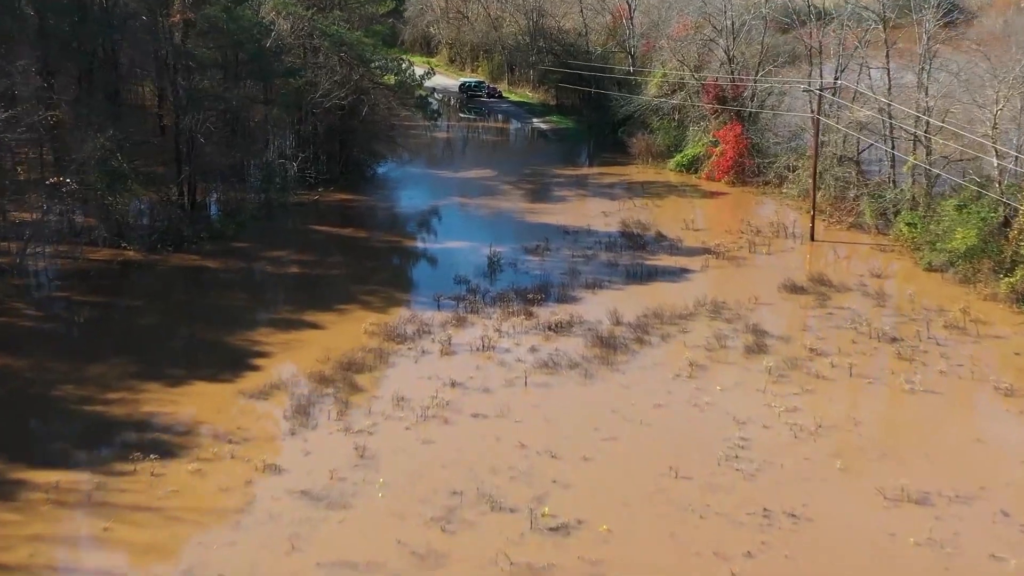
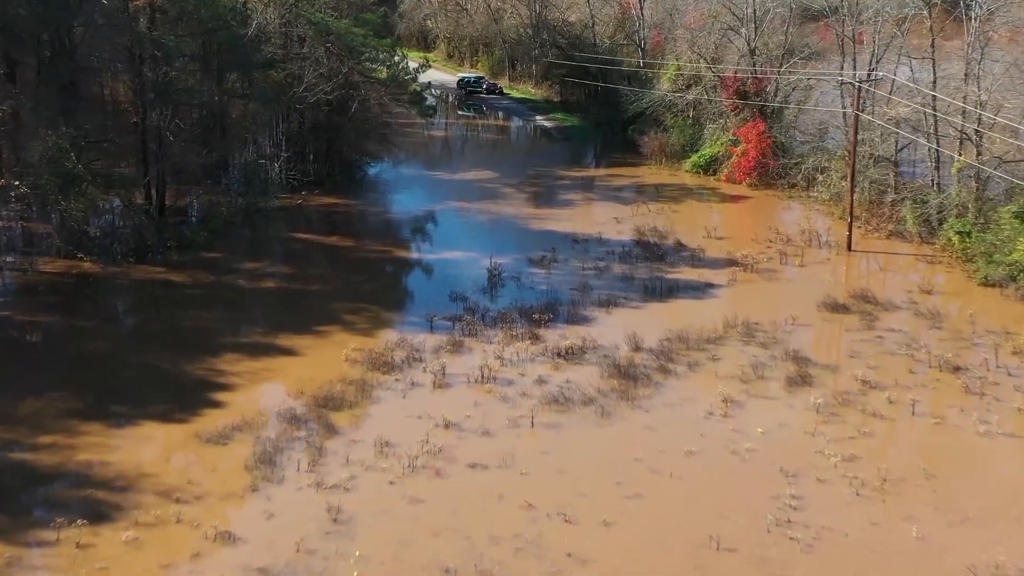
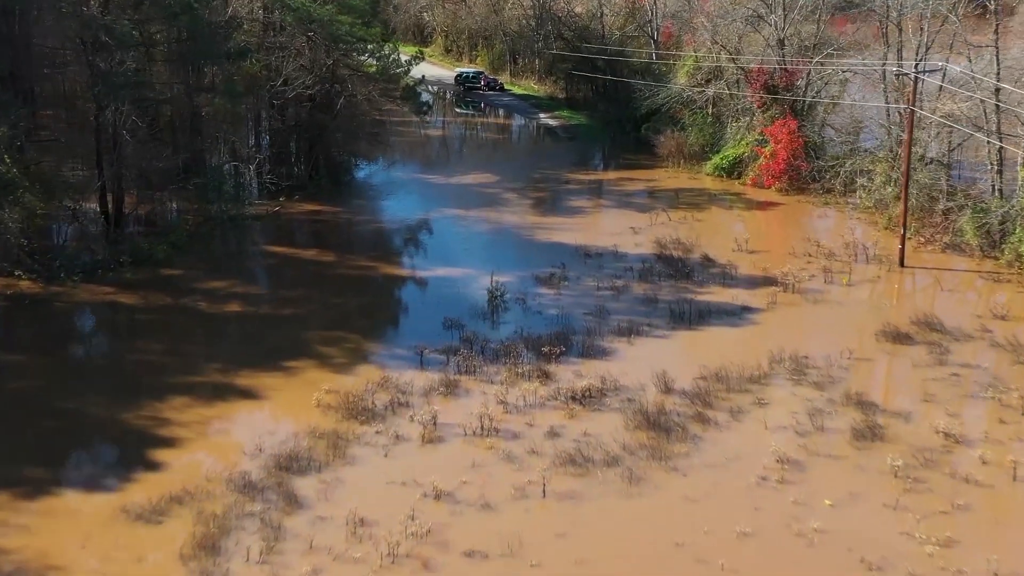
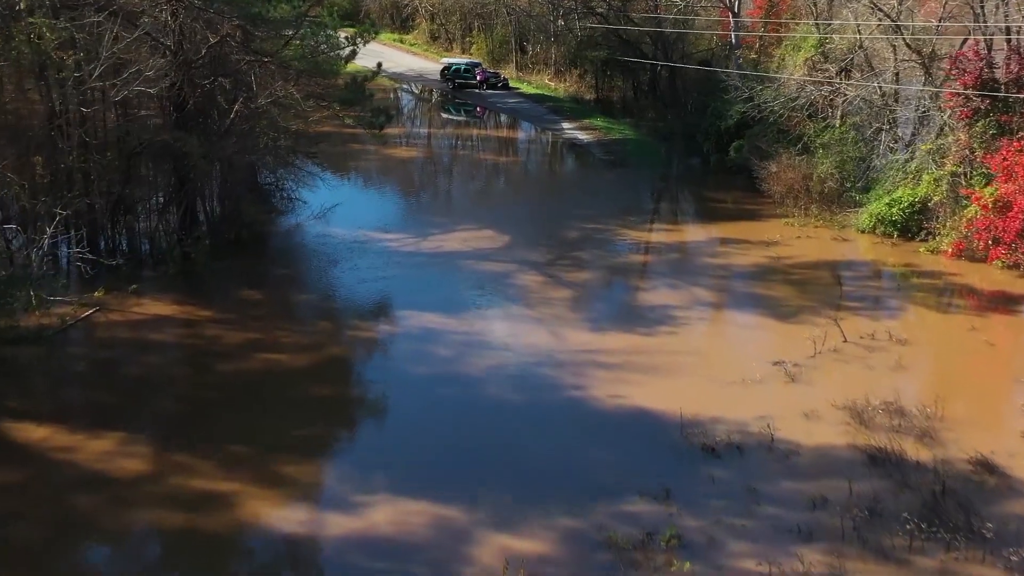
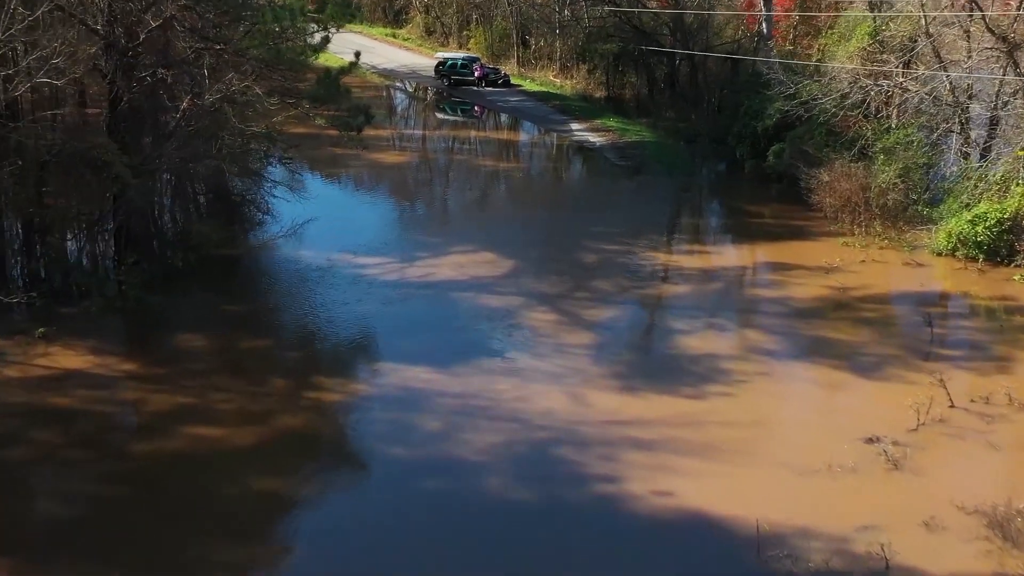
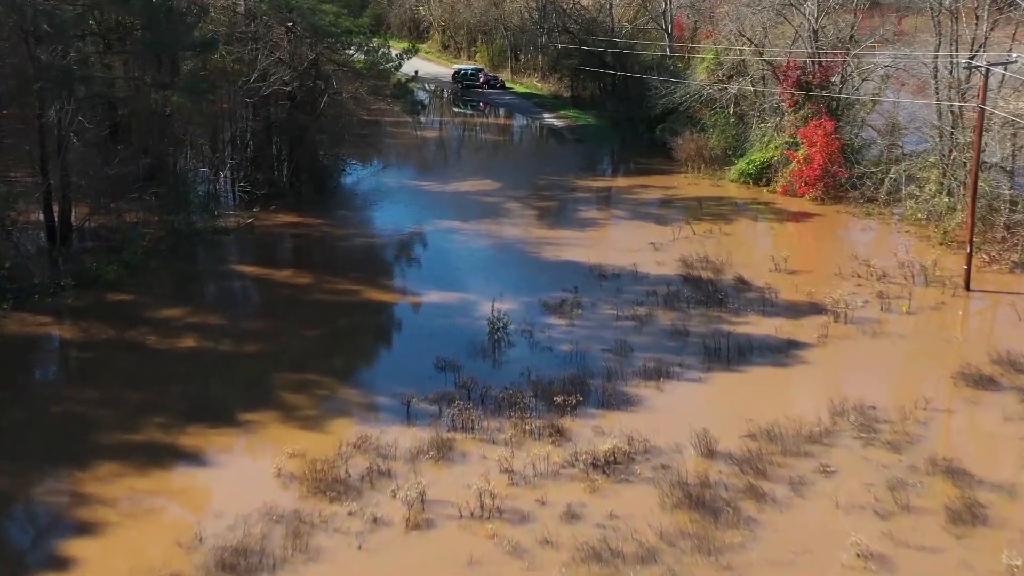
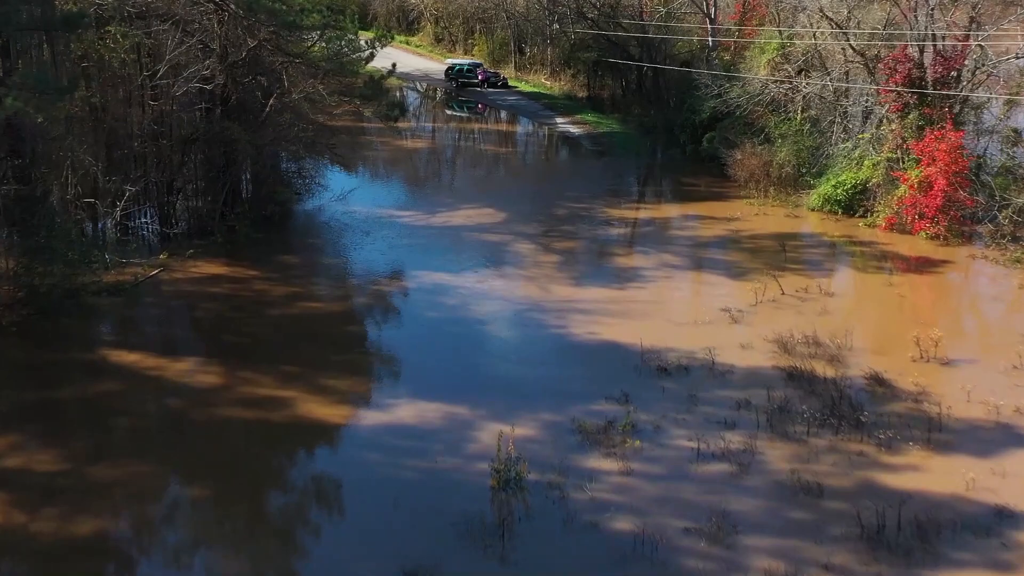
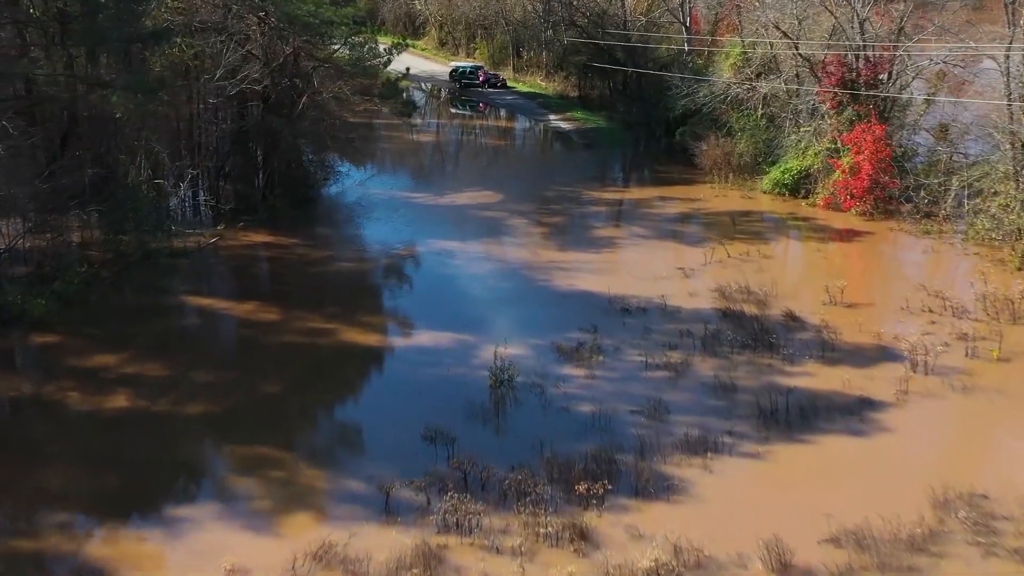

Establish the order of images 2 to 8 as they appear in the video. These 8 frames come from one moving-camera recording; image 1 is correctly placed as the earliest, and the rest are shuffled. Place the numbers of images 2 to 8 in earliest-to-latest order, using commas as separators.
2, 3, 6, 8, 7, 4, 5
